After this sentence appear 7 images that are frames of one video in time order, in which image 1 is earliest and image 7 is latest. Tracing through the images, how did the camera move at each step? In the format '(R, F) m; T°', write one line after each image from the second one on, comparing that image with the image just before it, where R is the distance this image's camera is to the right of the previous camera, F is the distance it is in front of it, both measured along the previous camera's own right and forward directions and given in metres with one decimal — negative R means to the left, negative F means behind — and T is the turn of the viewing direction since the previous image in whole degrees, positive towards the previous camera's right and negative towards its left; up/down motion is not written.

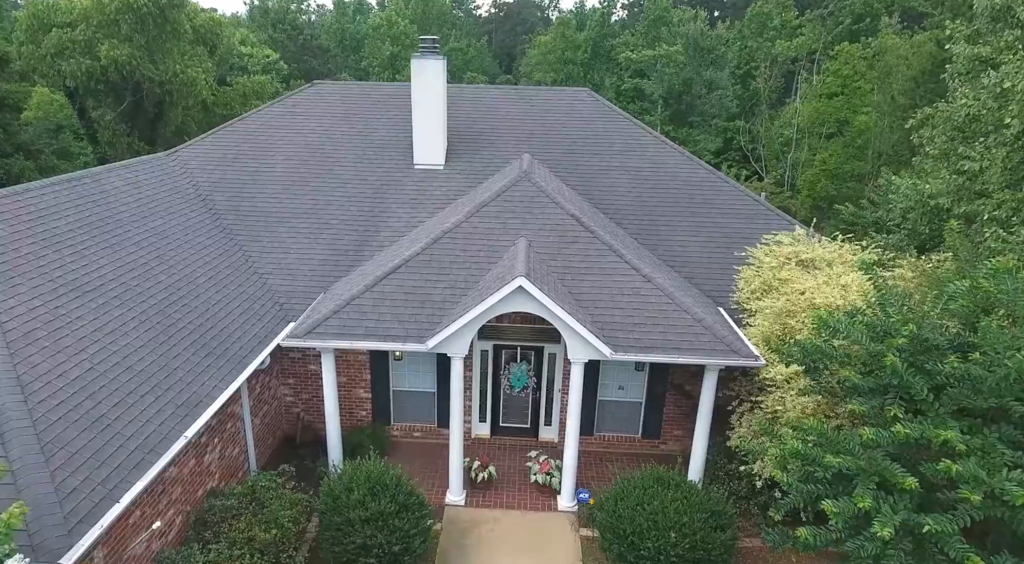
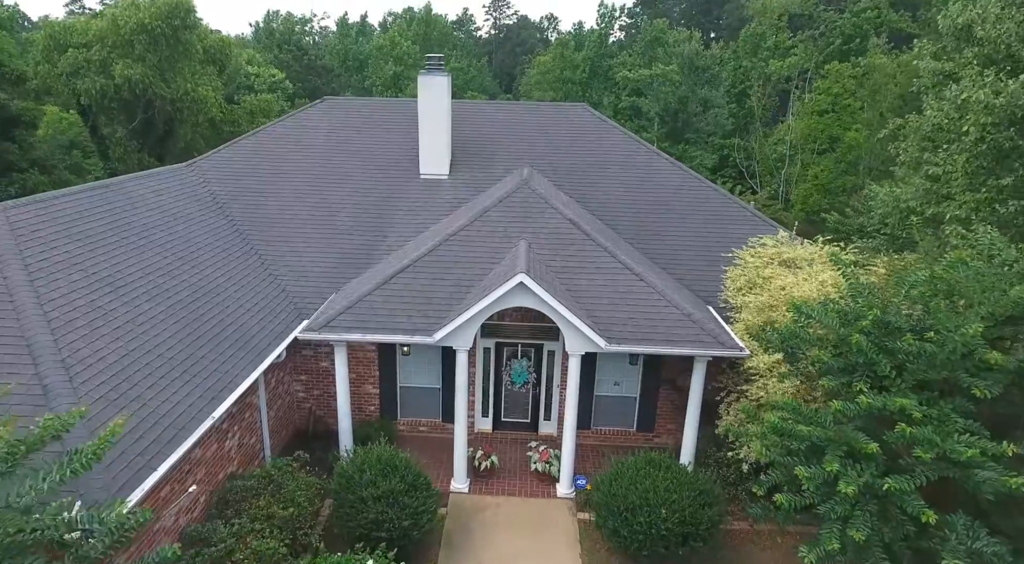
(0.0, -0.7) m; 0°
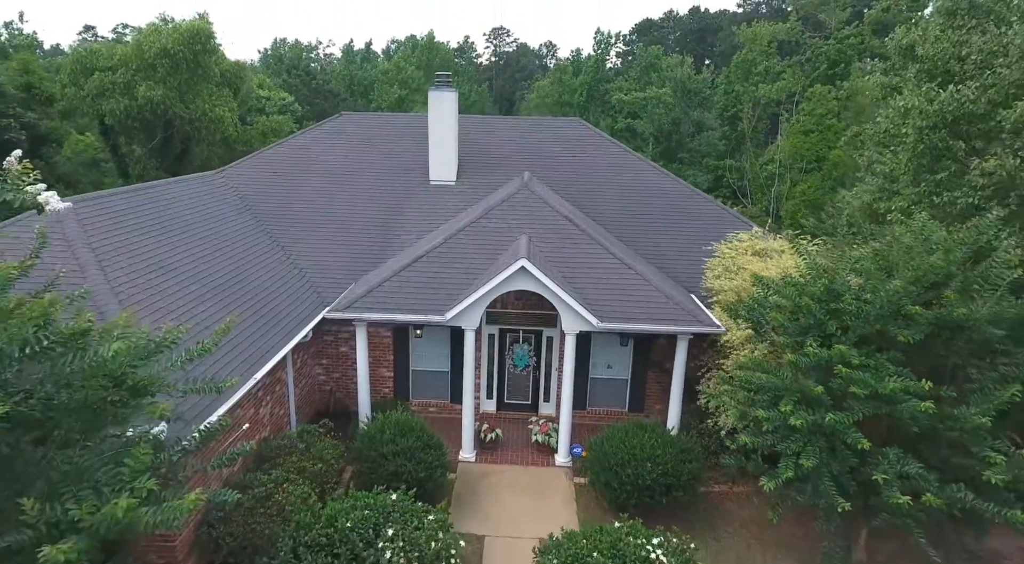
(-0.1, -1.3) m; 0°
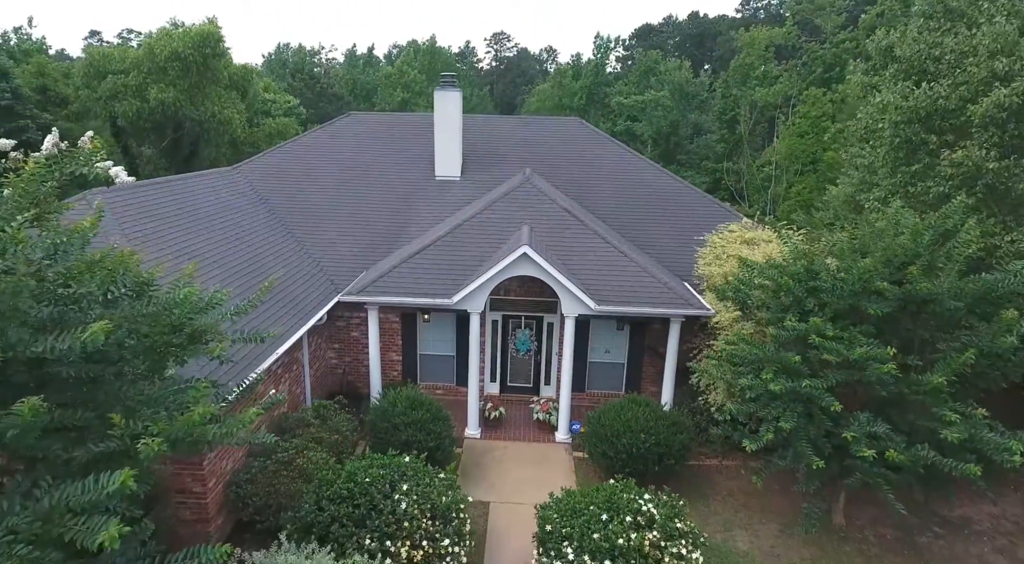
(0.0, -0.7) m; 0°
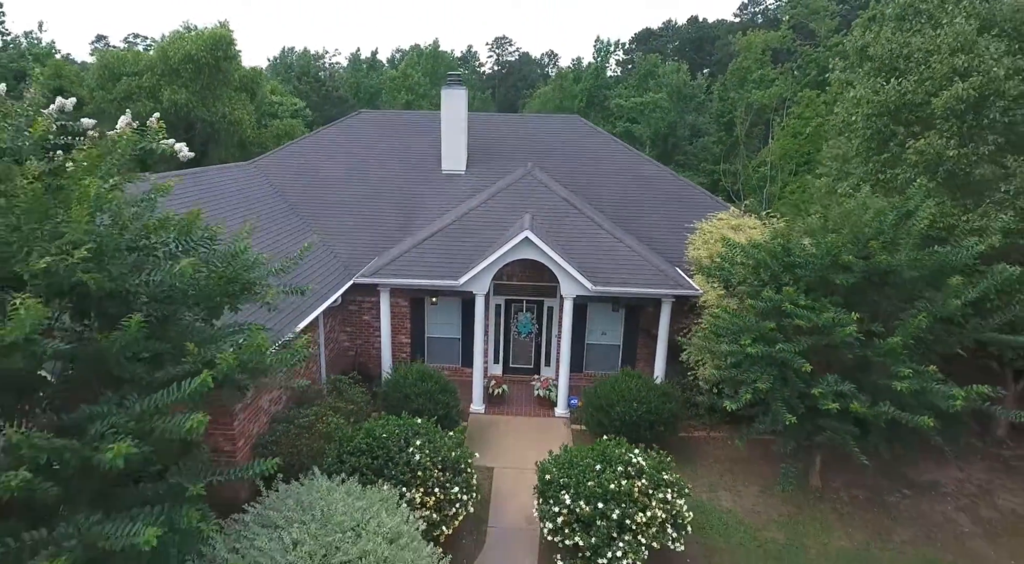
(0.0, -0.9) m; 0°
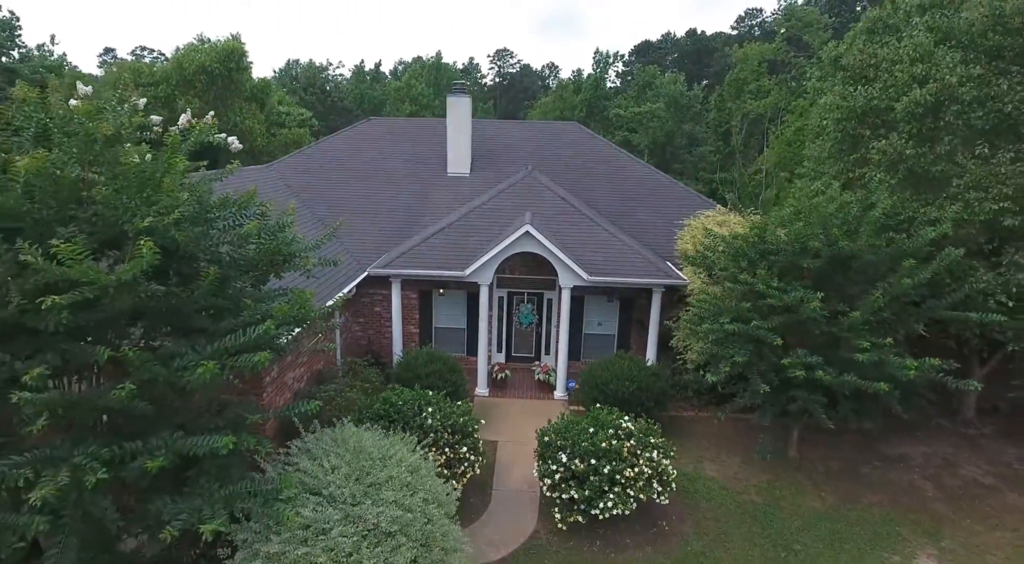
(0.0, -1.1) m; 0°
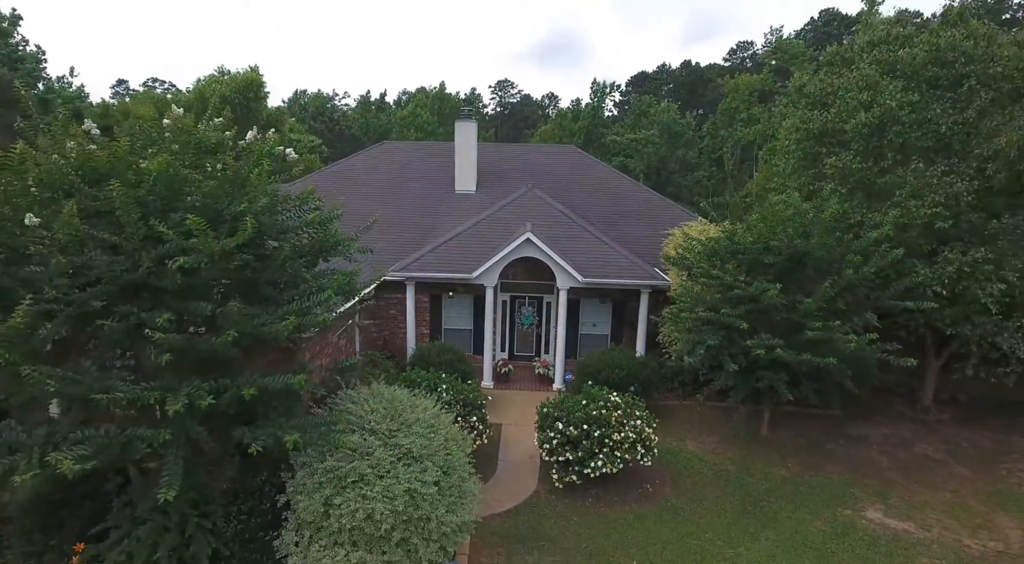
(0.0, -1.6) m; 0°
